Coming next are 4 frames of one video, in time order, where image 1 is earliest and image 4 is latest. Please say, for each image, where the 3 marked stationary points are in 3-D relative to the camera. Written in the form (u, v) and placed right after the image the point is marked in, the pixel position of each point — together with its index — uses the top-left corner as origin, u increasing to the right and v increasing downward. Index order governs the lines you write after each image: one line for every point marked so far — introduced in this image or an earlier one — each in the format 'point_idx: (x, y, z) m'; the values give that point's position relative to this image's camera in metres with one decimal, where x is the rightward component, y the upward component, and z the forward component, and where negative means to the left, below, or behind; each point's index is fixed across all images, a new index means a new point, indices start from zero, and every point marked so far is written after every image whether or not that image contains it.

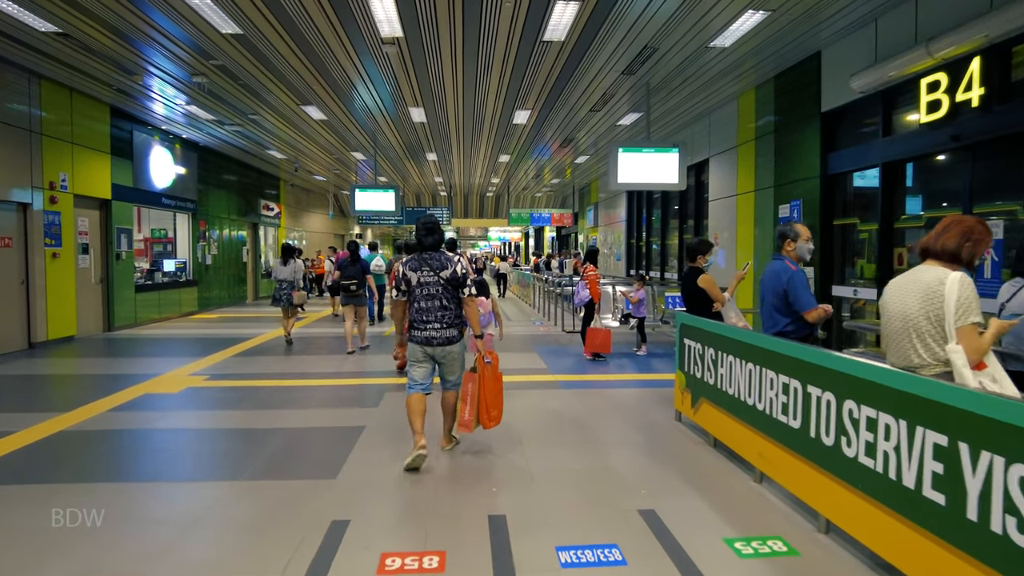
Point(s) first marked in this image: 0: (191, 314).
0: (-6.7, -0.6, +13.9) m
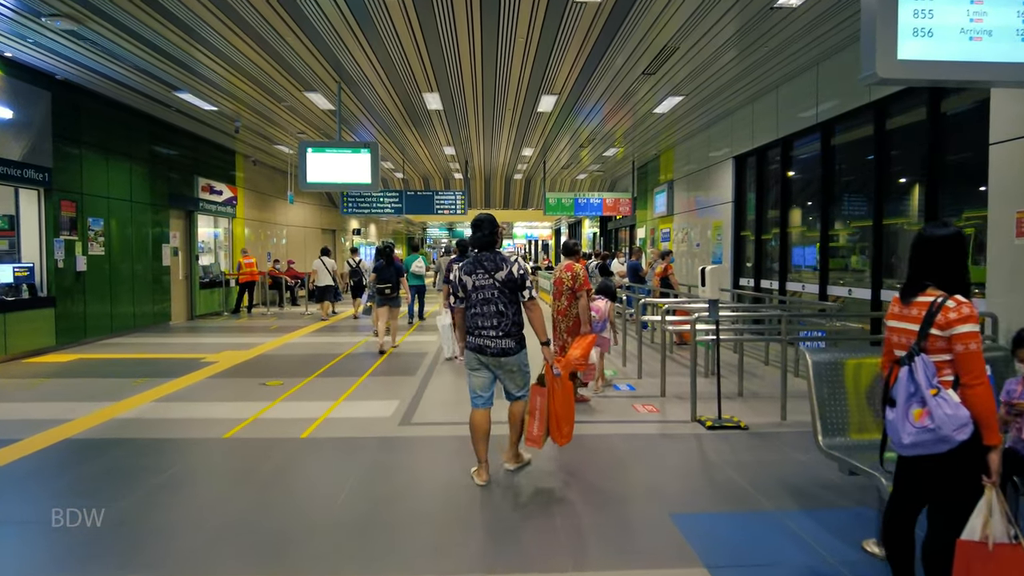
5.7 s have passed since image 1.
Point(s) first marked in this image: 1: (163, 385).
0: (-6.0, -0.8, +8.5) m
1: (-3.5, -1.0, +6.7) m
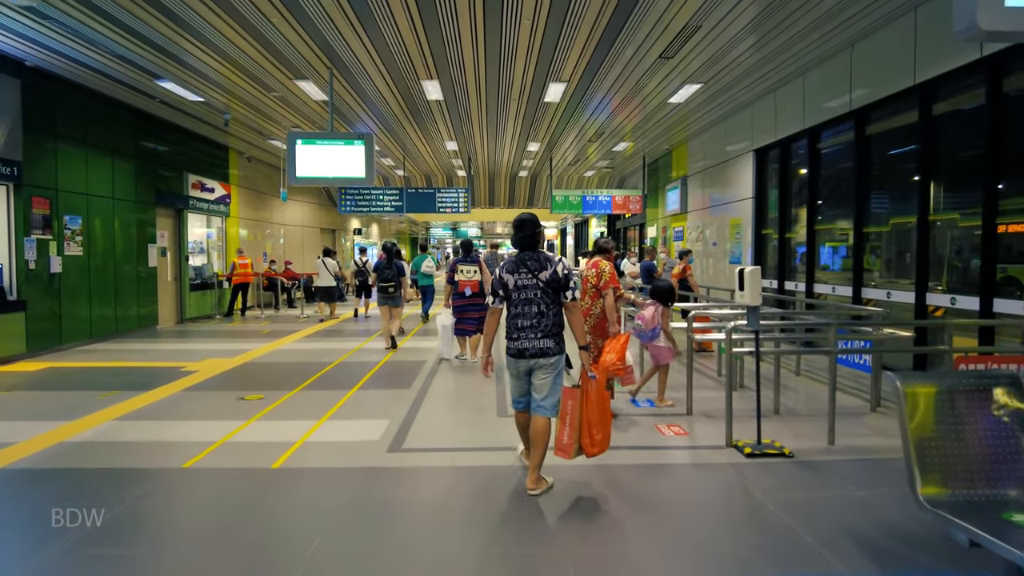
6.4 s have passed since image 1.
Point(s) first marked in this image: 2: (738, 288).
0: (-6.0, -0.9, +7.9) m
1: (-3.4, -1.0, +6.1) m
2: (+1.5, 0.0, +4.3) m
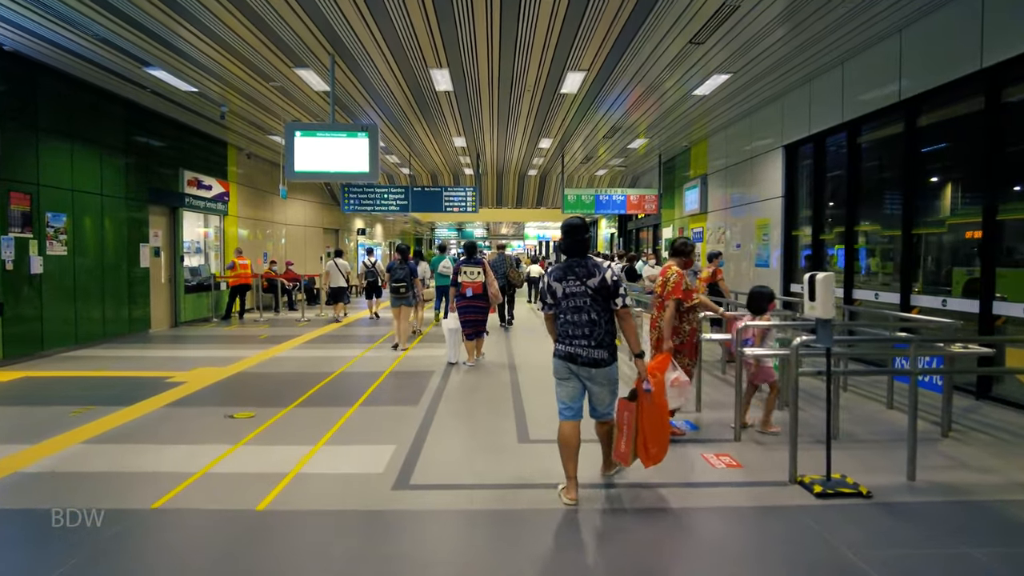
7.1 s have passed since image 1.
0: (-5.8, -0.9, +7.3) m
1: (-3.3, -1.0, +5.5) m
2: (+1.6, -0.1, +3.7) m
